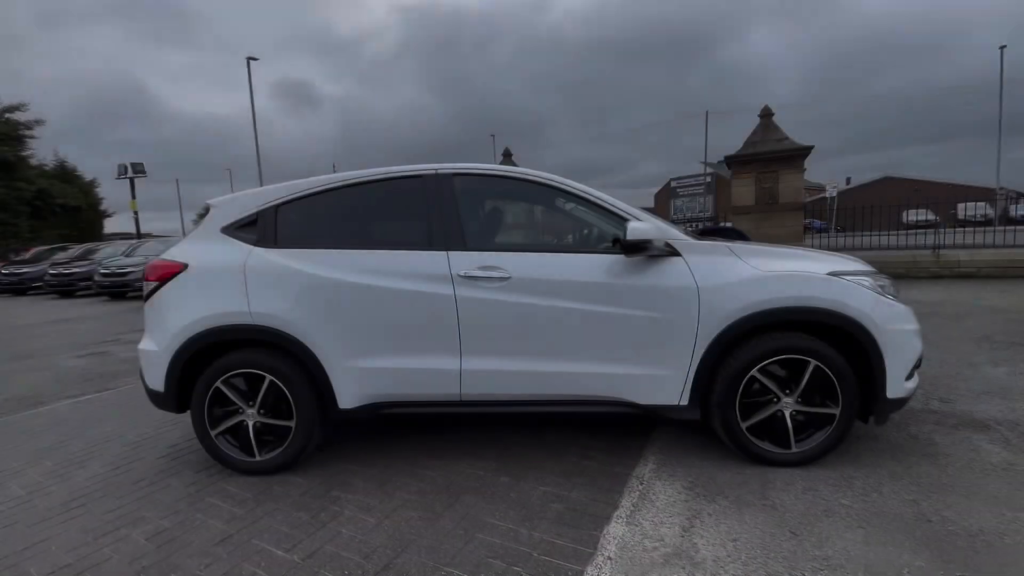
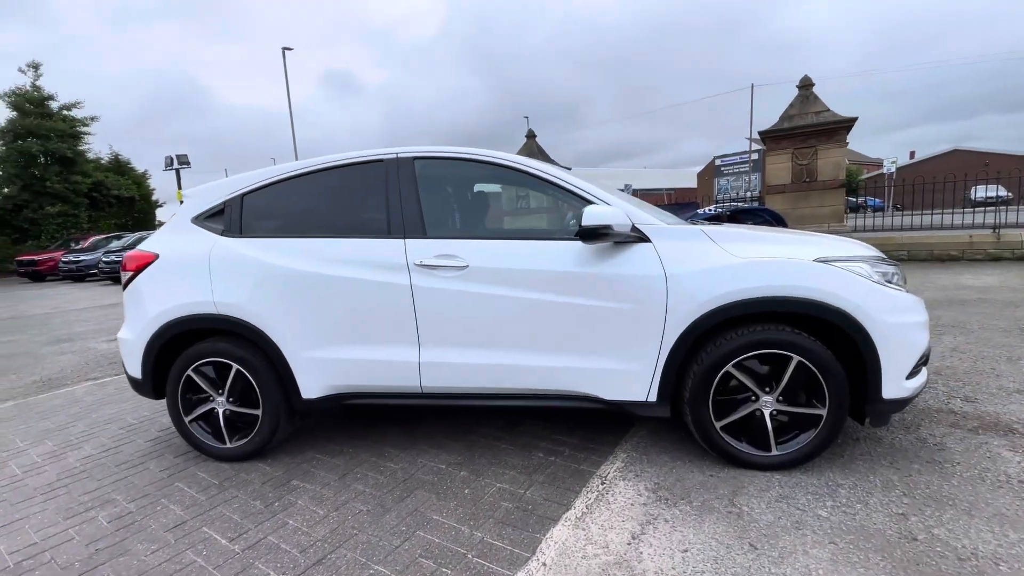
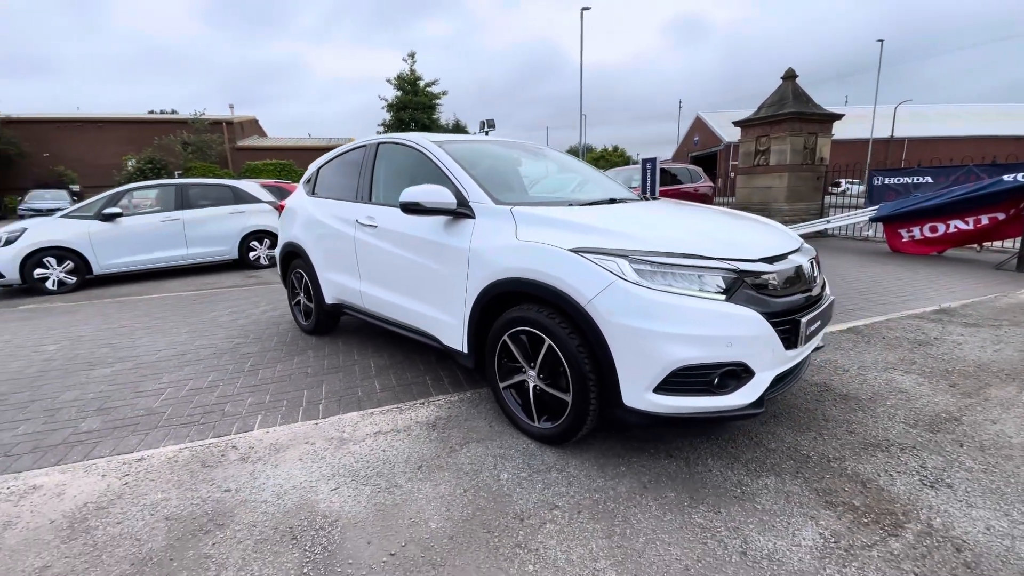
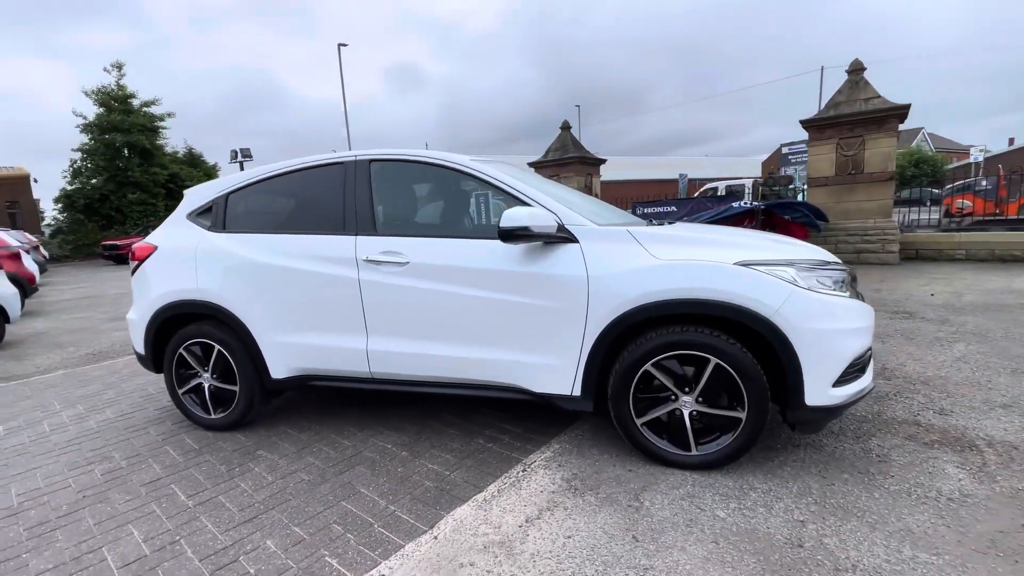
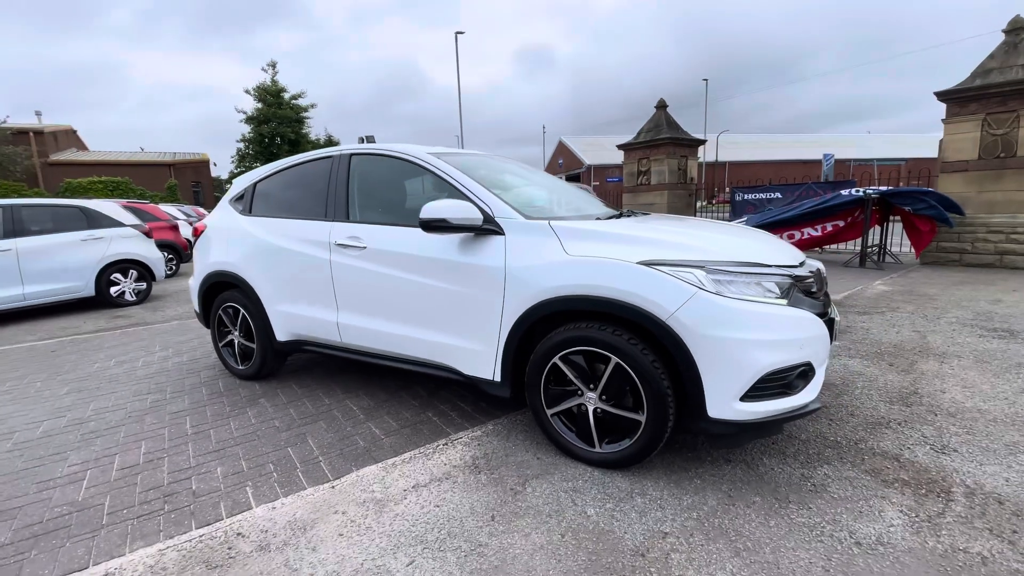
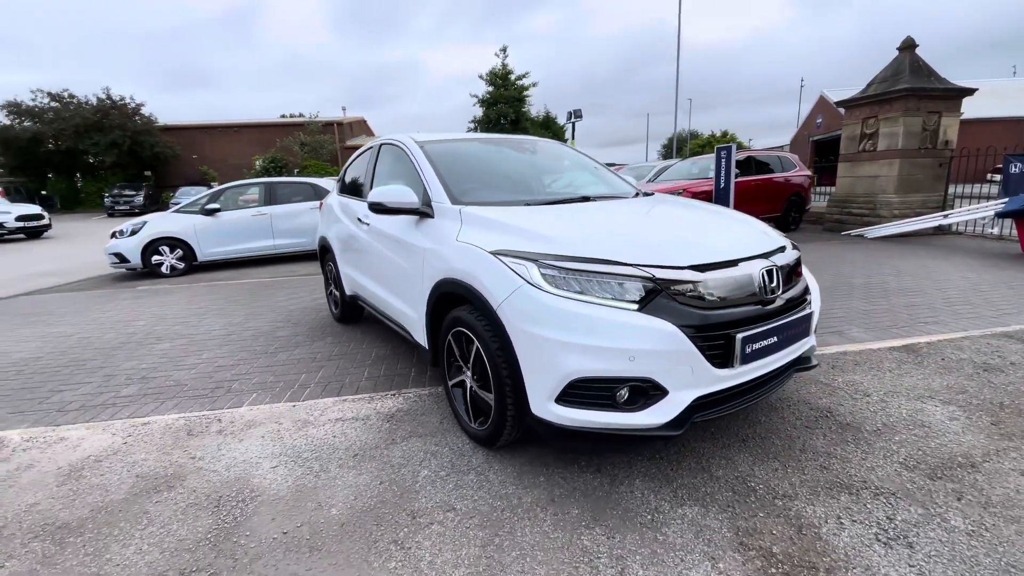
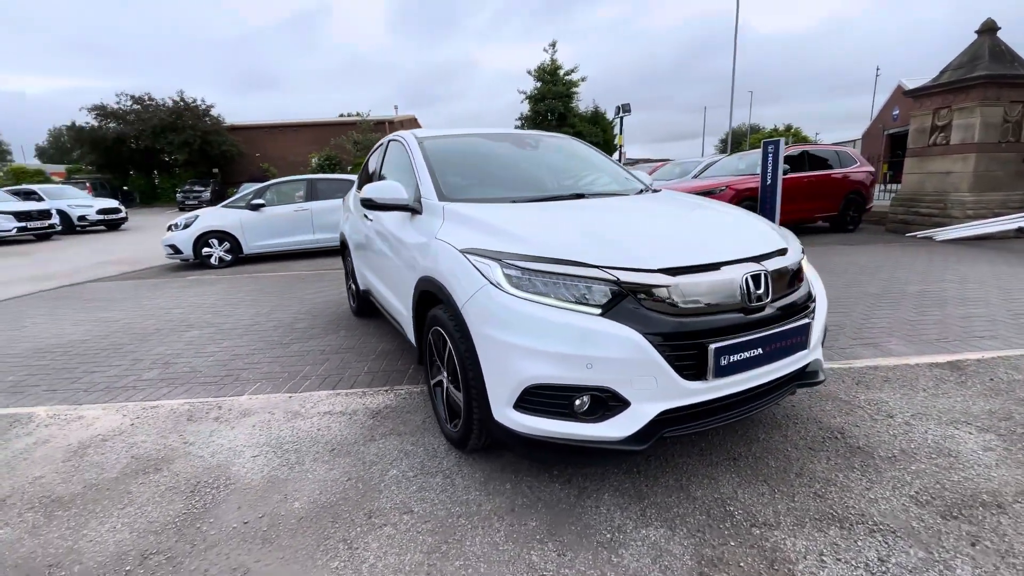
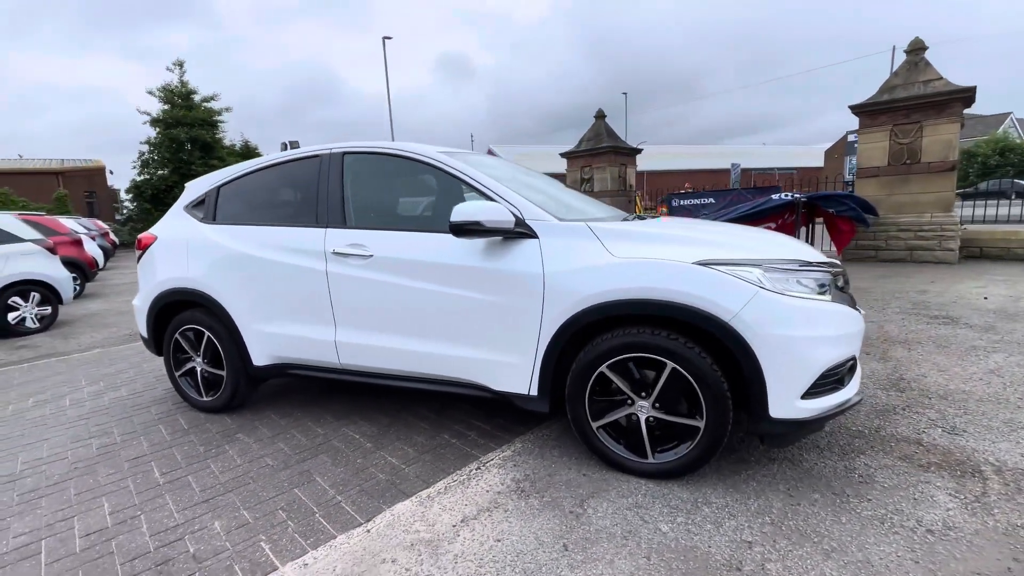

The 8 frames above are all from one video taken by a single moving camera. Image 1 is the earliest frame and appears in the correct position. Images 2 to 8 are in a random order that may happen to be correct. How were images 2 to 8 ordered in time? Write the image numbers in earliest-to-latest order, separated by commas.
2, 4, 8, 5, 3, 6, 7
